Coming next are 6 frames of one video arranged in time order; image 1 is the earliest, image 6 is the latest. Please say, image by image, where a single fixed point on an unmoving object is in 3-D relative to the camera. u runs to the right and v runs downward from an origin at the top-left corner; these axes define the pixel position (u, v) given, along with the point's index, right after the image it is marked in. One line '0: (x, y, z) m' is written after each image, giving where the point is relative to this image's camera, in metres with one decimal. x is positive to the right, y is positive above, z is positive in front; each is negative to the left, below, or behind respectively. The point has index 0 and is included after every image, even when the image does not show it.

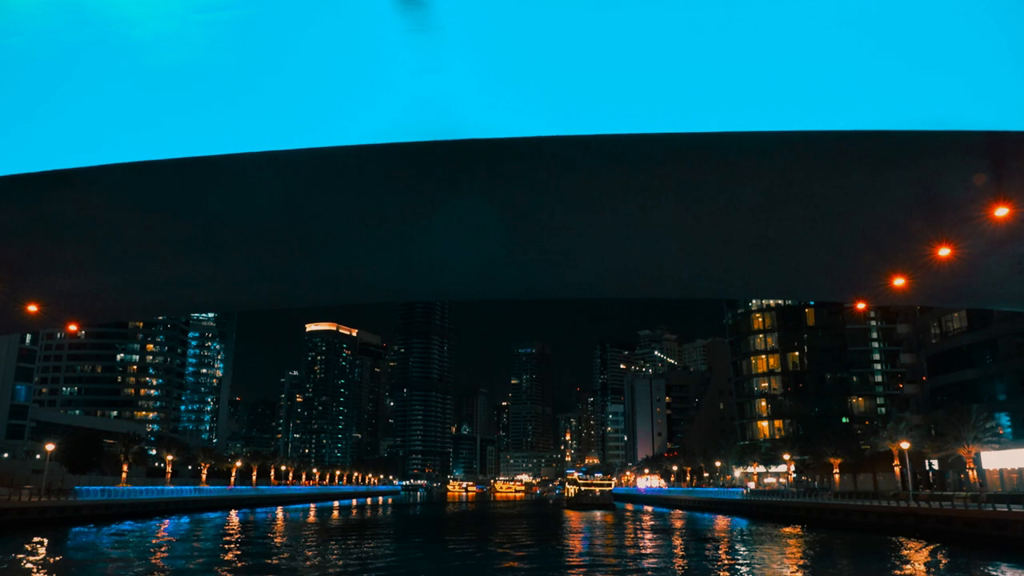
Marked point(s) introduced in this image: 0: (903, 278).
0: (+7.5, +0.2, +15.3) m
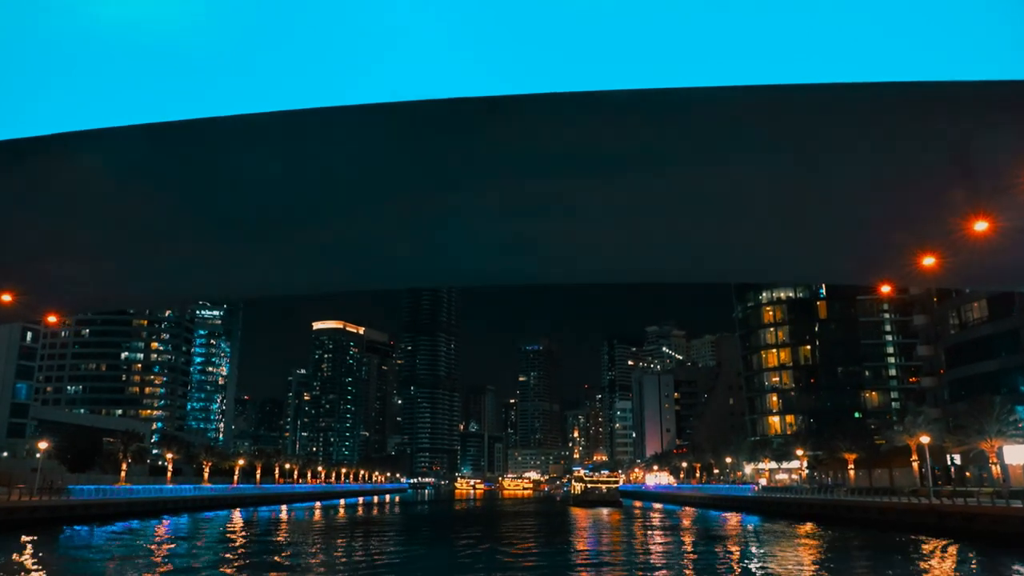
0: (+7.5, +0.6, +14.1) m
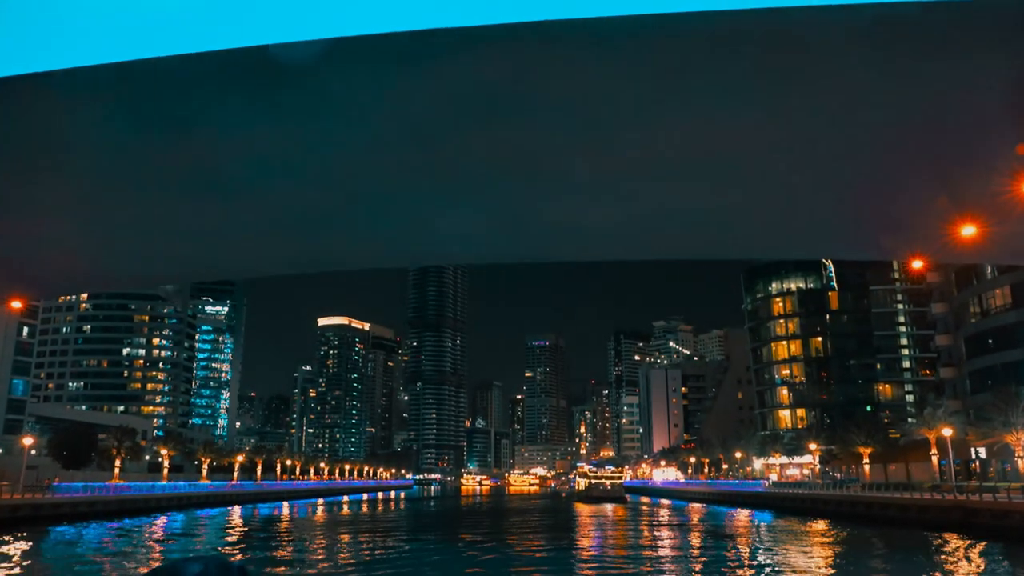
0: (+7.4, +1.0, +12.7) m
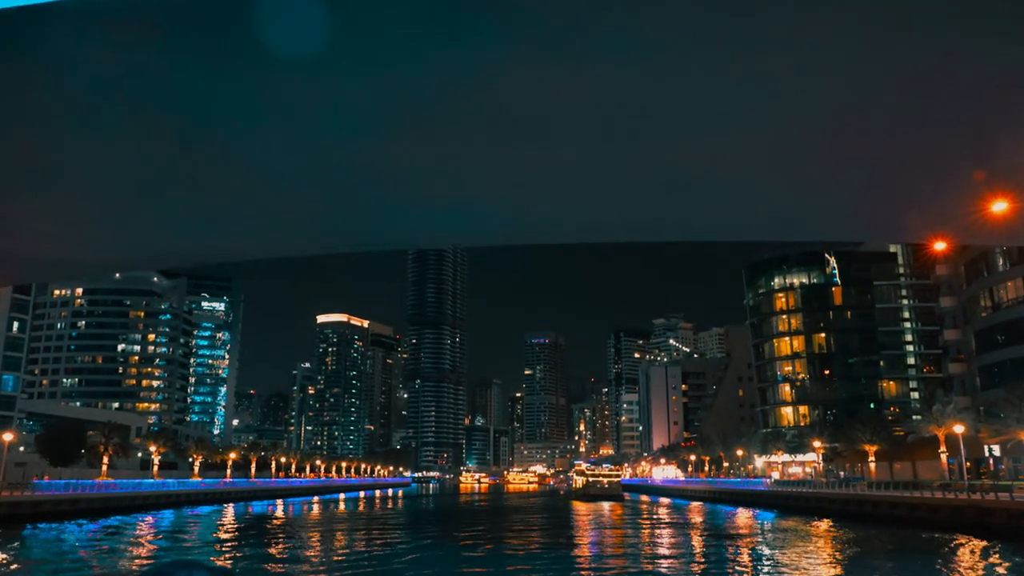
0: (+7.2, +1.3, +11.7) m
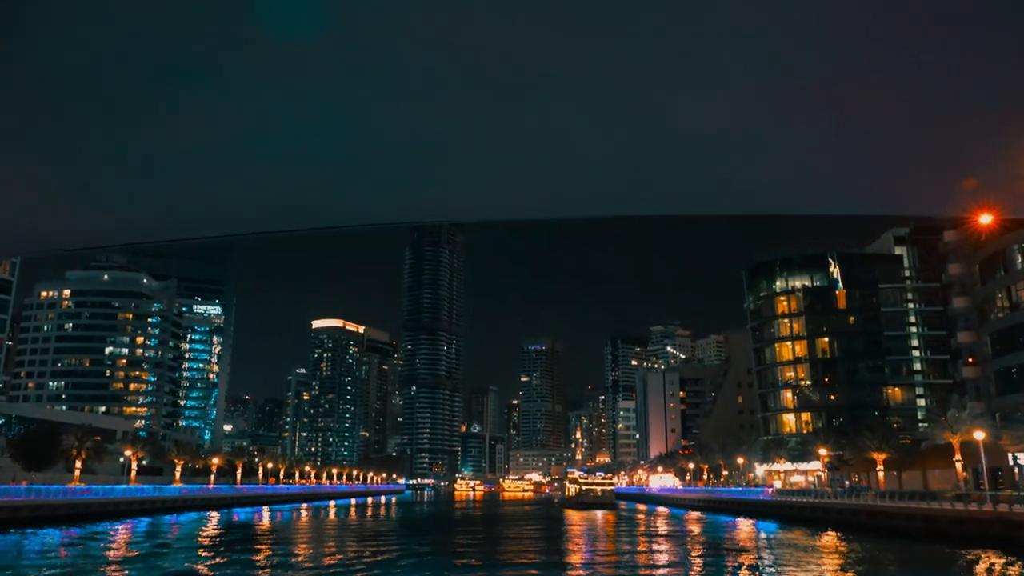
0: (+6.9, +1.6, +9.9) m
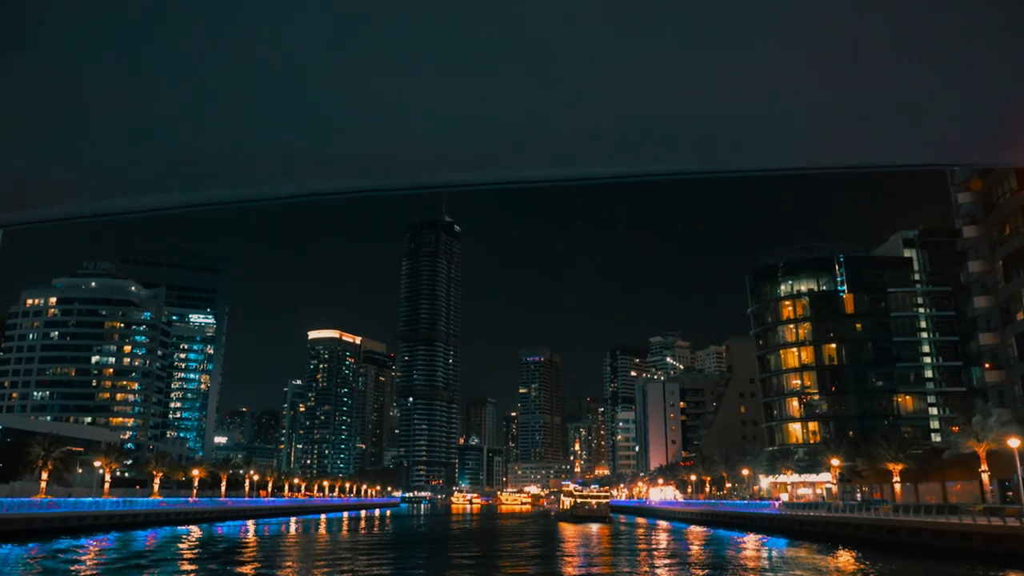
0: (+6.5, +2.0, +7.8) m
